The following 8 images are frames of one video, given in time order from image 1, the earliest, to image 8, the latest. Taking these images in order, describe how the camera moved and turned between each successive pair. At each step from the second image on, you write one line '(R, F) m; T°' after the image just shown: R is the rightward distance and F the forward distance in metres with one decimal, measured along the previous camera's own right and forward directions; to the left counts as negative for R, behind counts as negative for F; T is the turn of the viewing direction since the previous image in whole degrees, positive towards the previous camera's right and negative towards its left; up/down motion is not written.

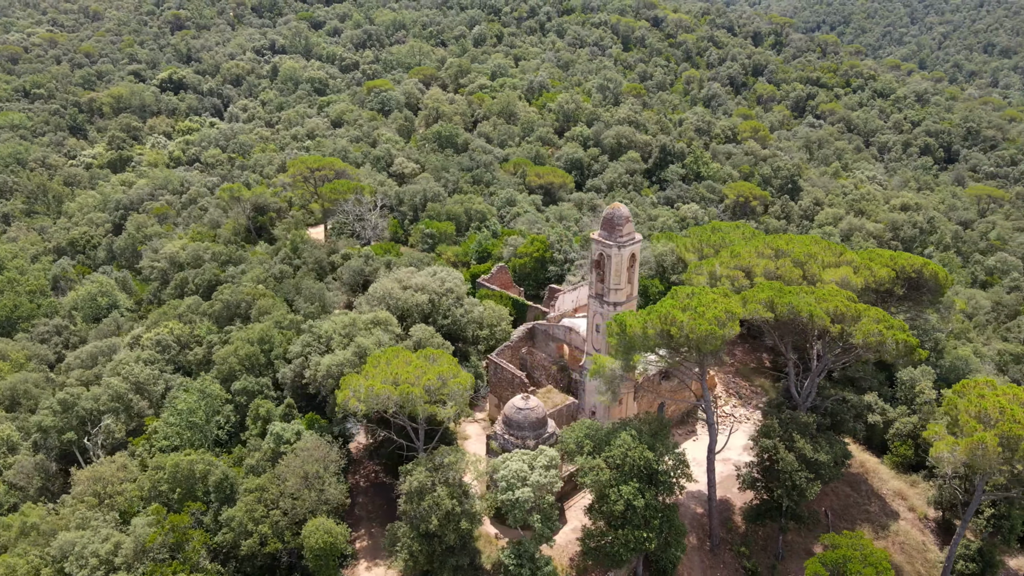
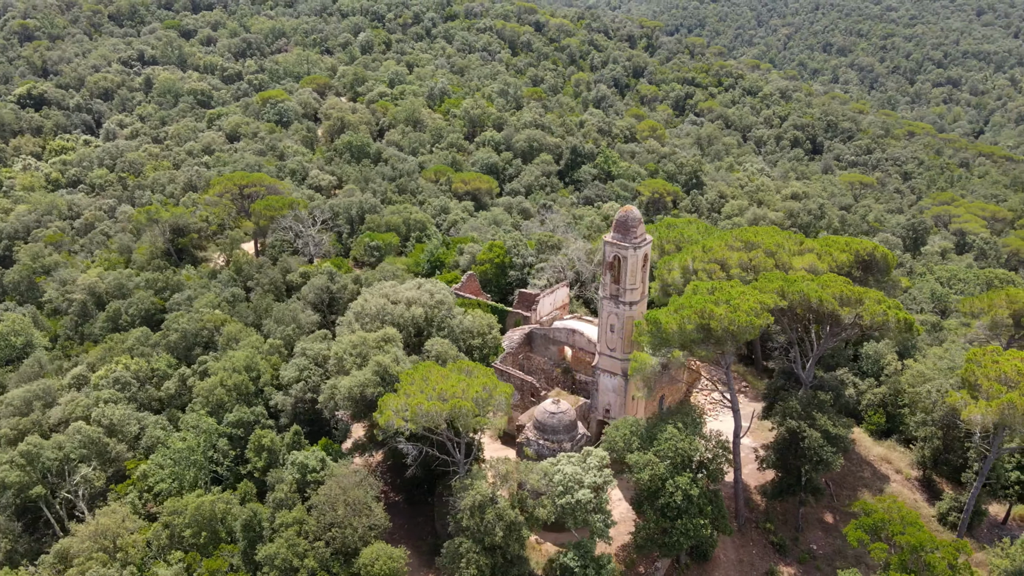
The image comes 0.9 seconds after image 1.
(-3.8, +0.2) m; +9°
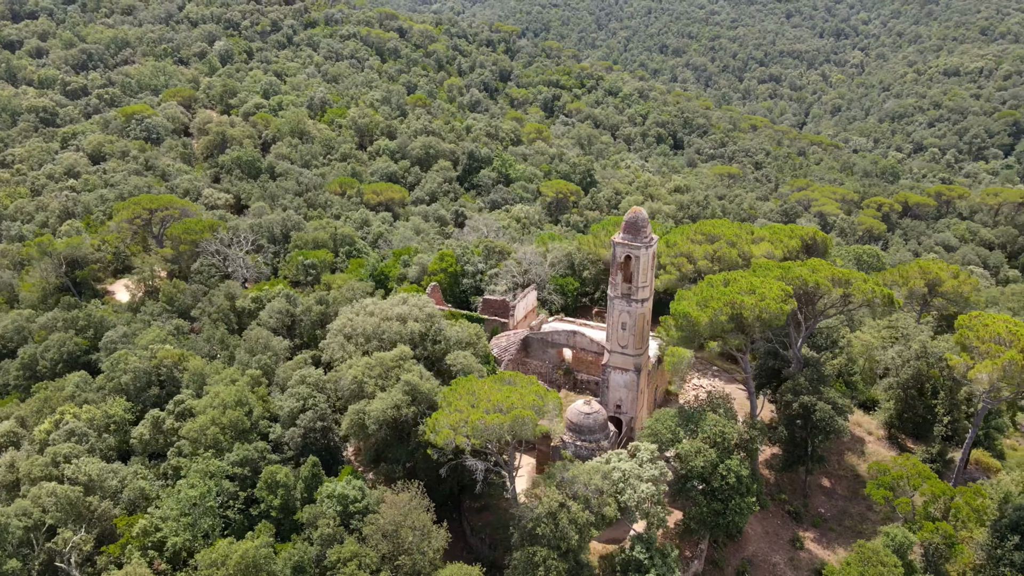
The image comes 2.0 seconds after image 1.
(-4.4, +0.3) m; +11°
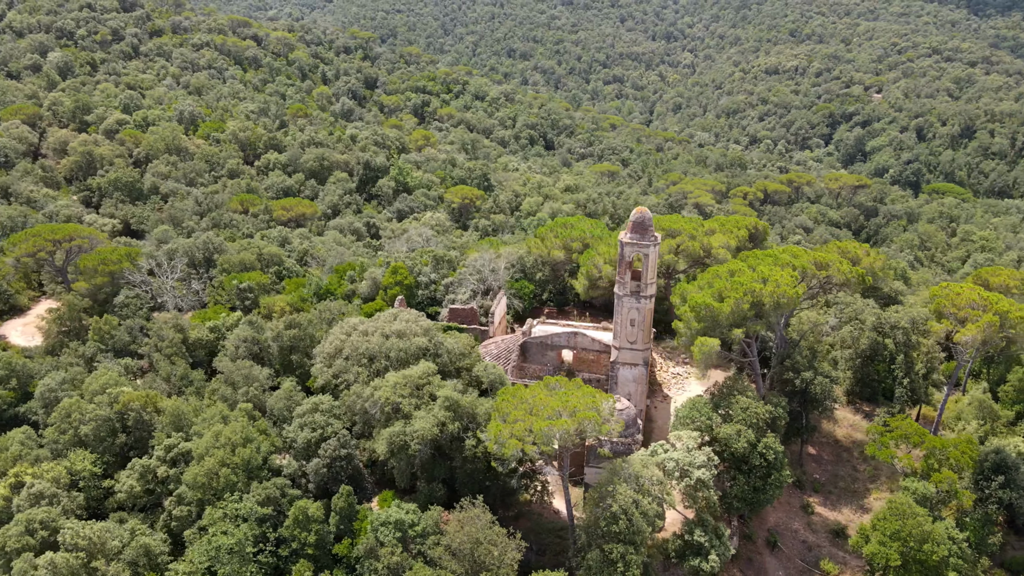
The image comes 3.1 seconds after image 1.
(-4.6, +0.3) m; +11°
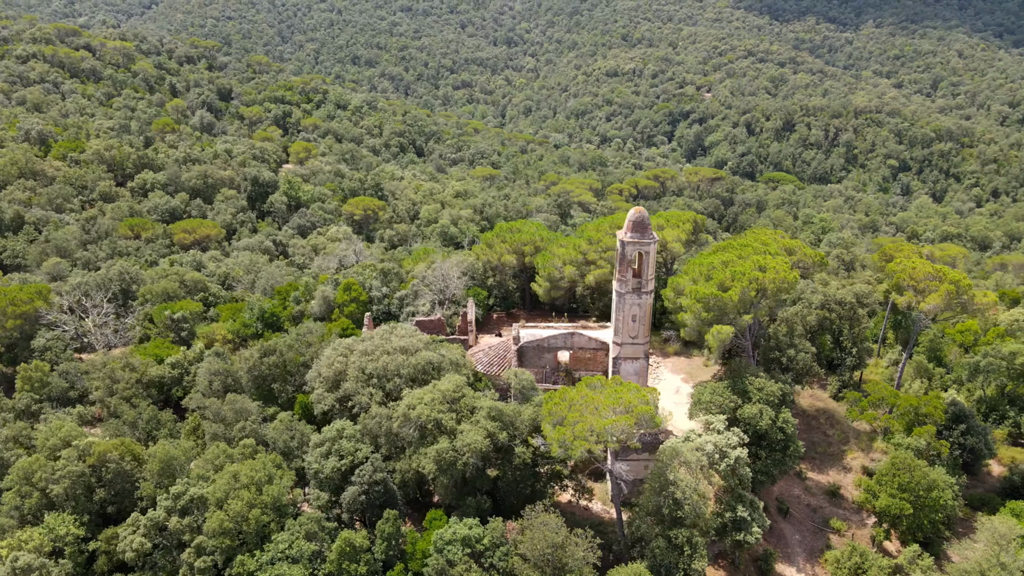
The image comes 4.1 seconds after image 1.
(-4.7, +0.3) m; +11°
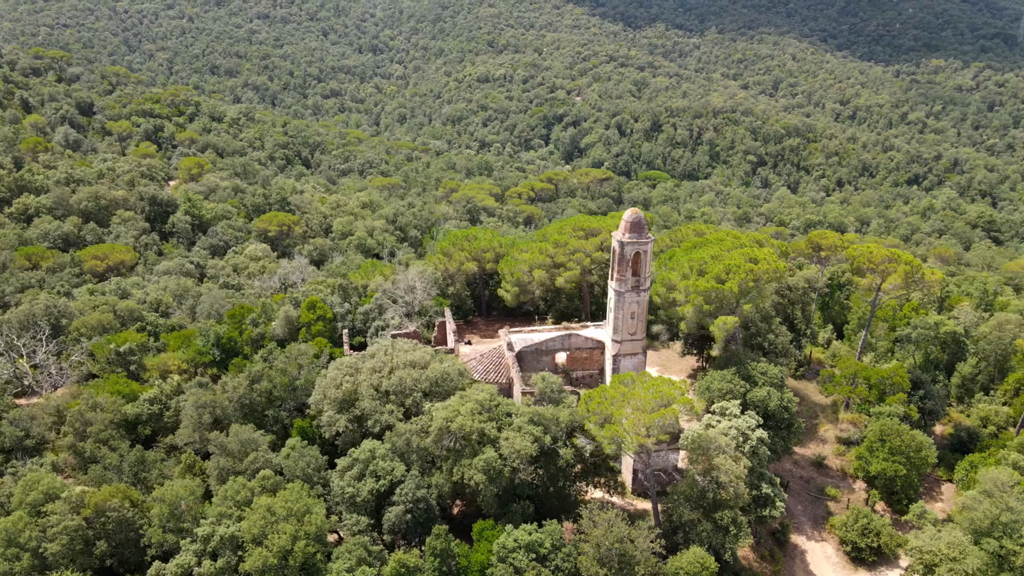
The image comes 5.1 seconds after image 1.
(-4.1, +0.1) m; +10°
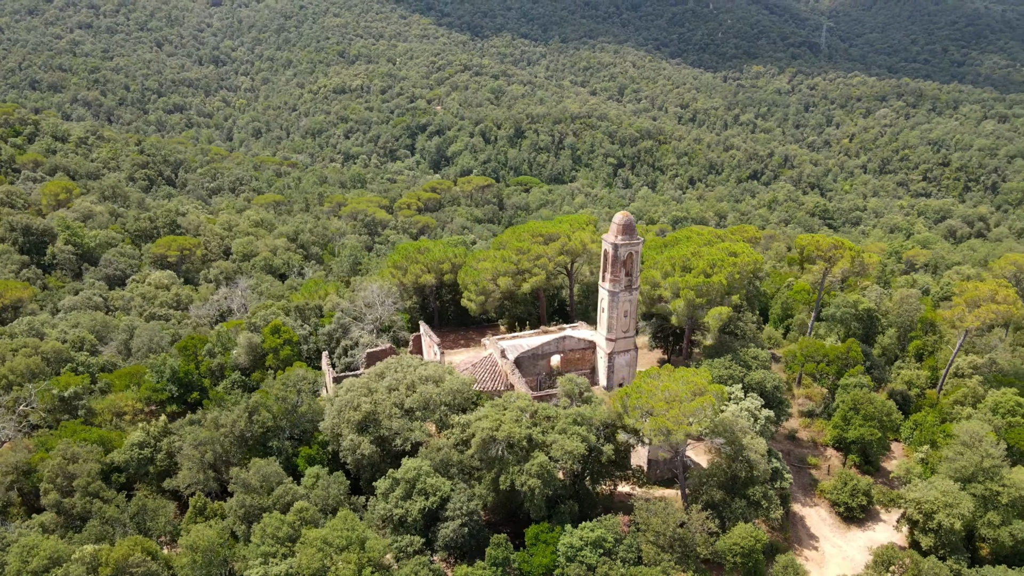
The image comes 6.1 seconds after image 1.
(-4.6, +0.1) m; +11°
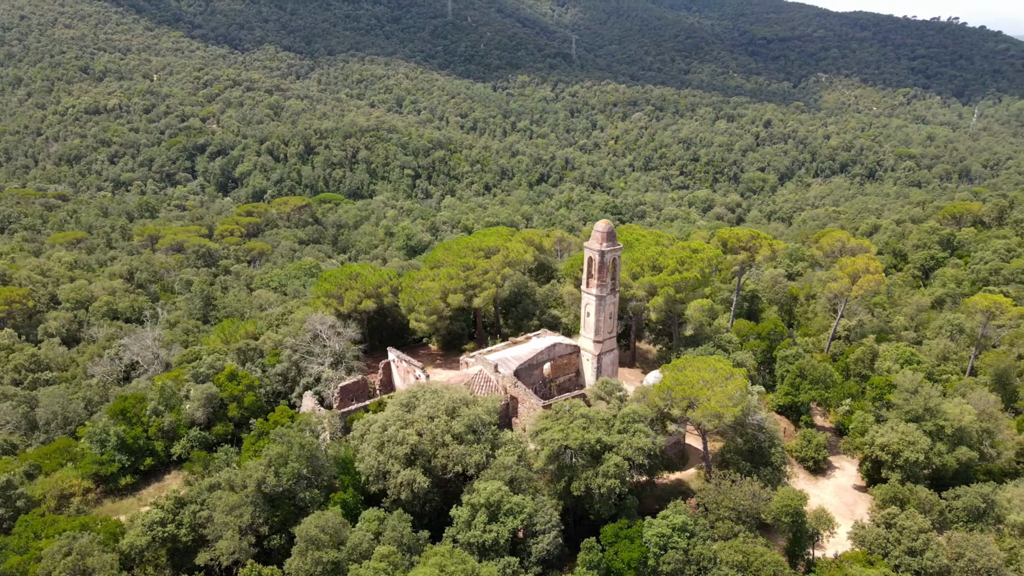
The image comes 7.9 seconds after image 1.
(-7.2, +0.5) m; +17°
